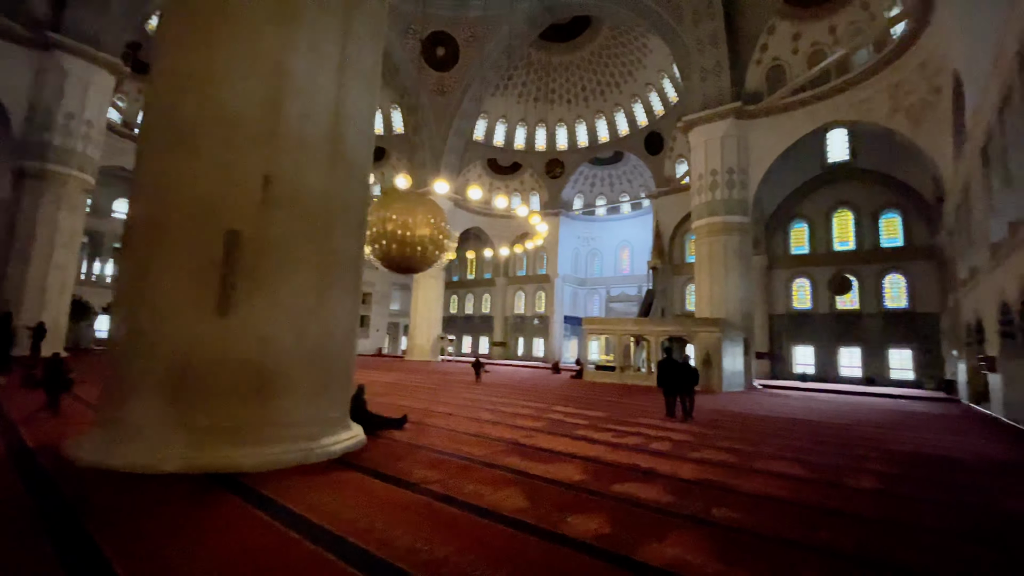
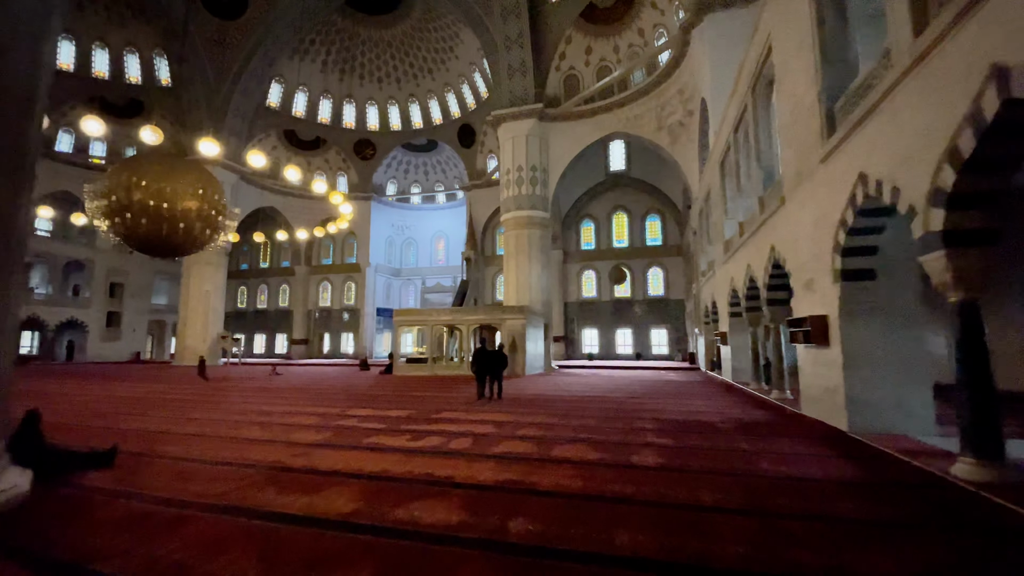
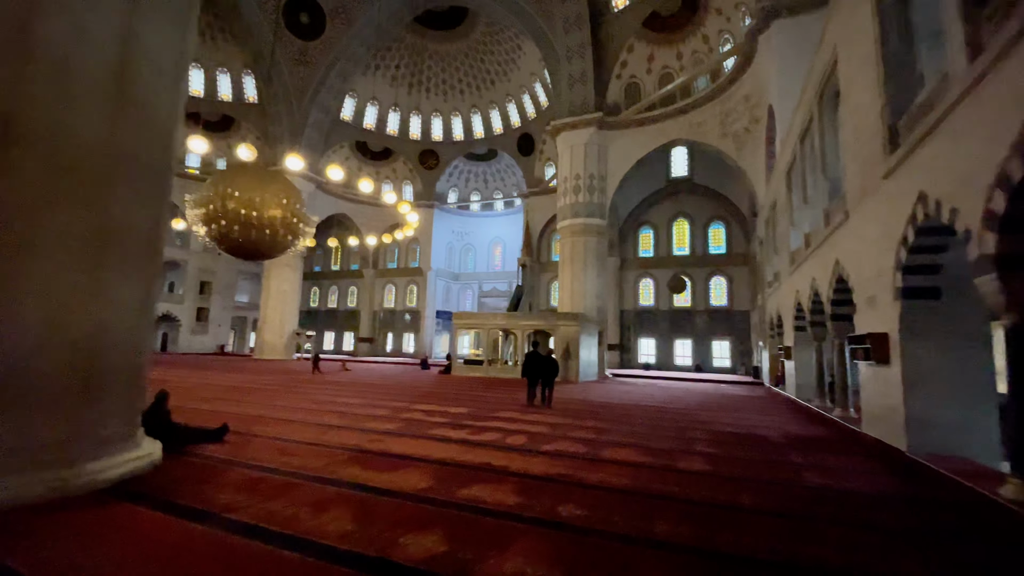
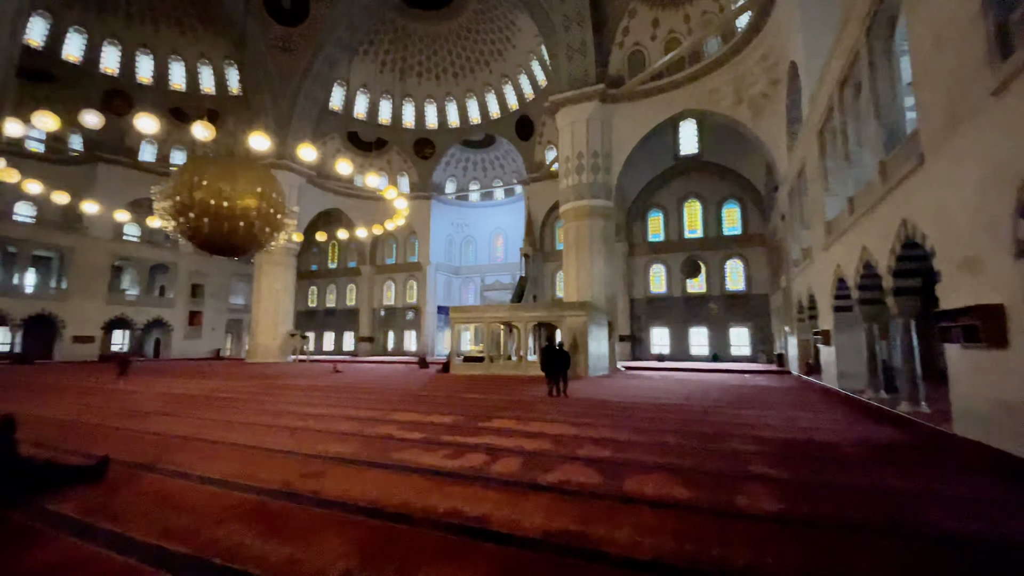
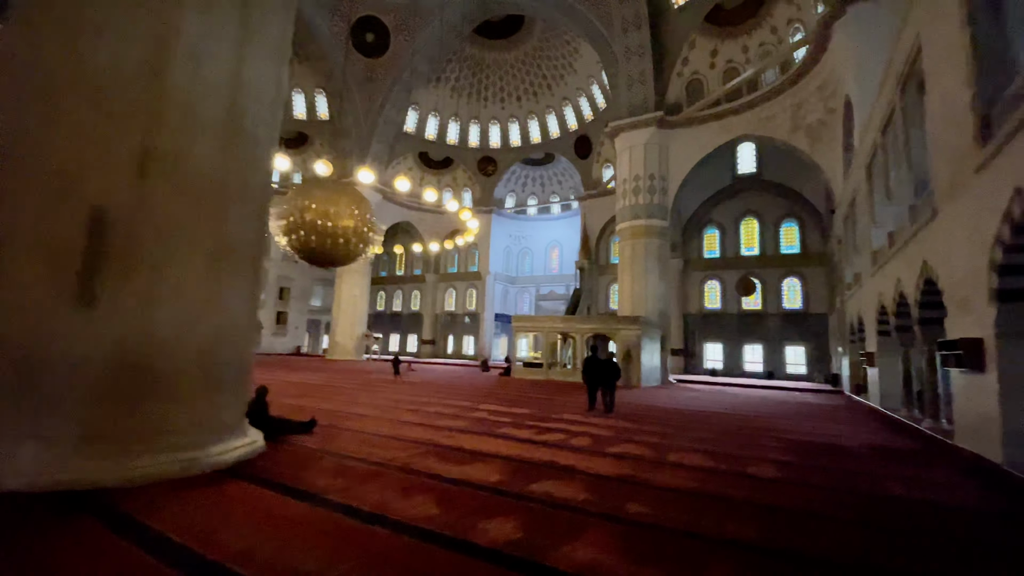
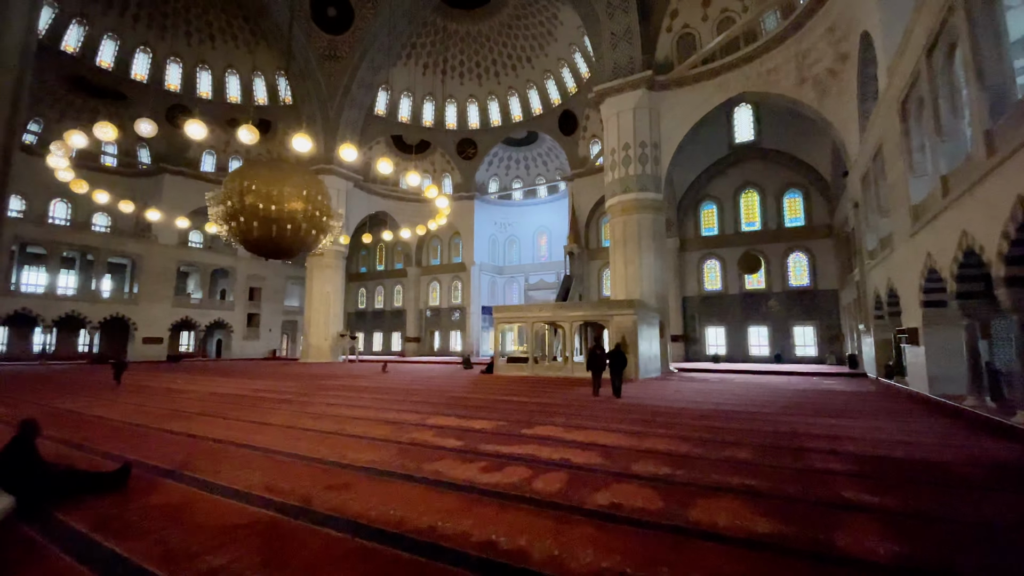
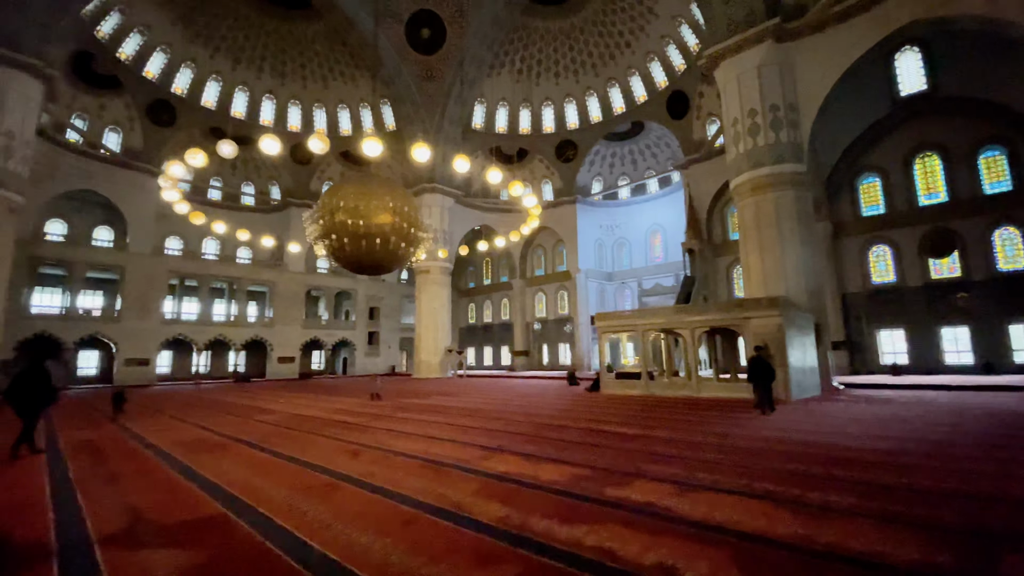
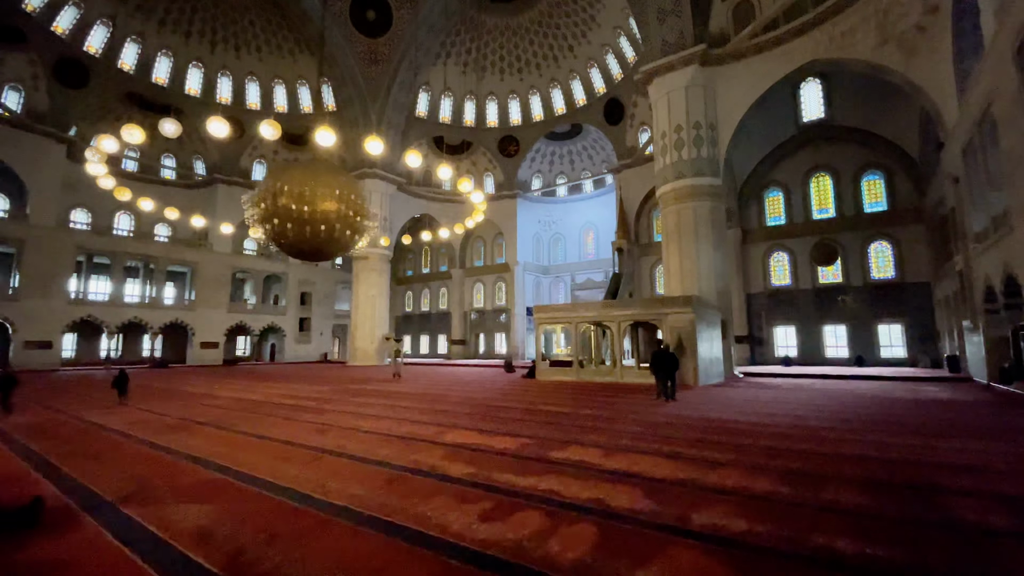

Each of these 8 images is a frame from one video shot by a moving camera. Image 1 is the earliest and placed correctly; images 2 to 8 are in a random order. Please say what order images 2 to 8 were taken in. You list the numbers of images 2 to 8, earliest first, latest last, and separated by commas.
5, 3, 2, 4, 6, 8, 7
